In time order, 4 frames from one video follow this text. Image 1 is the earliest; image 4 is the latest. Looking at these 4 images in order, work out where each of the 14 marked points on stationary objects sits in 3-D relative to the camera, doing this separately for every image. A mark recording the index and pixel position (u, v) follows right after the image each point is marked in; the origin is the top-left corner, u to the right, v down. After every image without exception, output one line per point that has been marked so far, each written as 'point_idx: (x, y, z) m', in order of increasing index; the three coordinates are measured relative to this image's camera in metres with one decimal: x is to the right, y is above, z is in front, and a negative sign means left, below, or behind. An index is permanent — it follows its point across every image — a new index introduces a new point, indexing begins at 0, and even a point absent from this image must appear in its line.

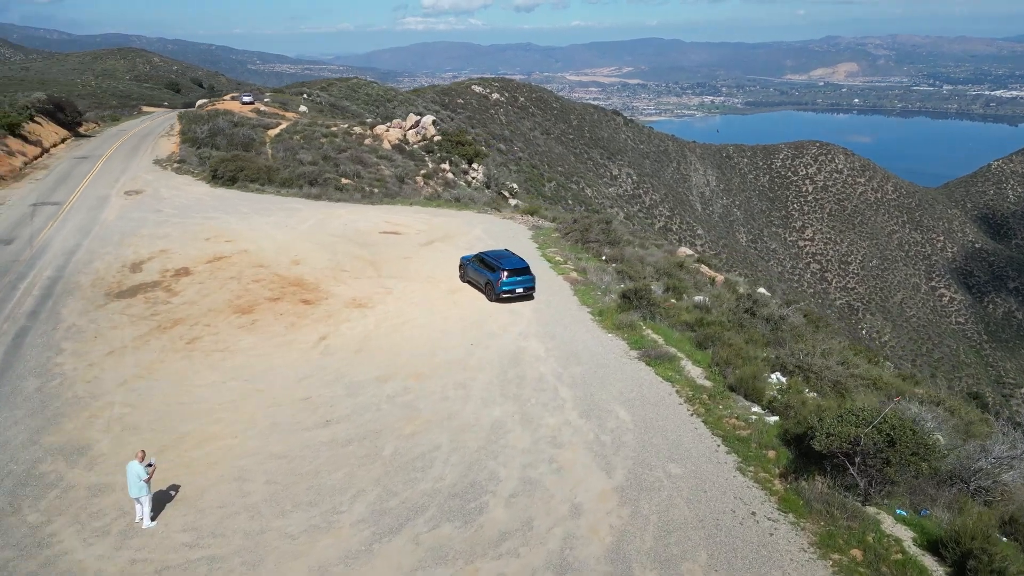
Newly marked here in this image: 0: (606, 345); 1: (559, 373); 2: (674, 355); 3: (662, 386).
0: (+2.0, -1.3, +16.5) m
1: (+0.9, -1.7, +15.0) m
2: (+3.4, -1.4, +15.8) m
3: (+2.9, -1.9, +14.5) m
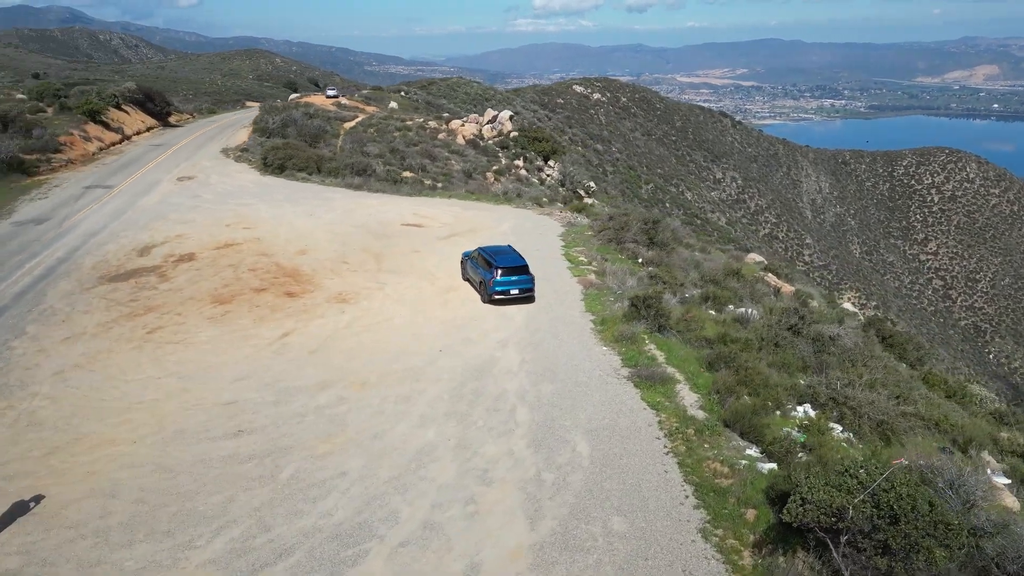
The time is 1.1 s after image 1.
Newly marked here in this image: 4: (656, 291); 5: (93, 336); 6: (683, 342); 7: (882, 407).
0: (+1.5, -1.4, +14.1) m
1: (+0.2, -1.8, +12.7) m
2: (+2.8, -1.6, +13.3) m
3: (+2.1, -2.0, +12.0) m
4: (+3.3, -0.4, +17.9) m
5: (-8.9, -1.0, +15.8) m
6: (+3.5, -1.1, +15.2) m
7: (+6.9, -2.2, +13.7) m
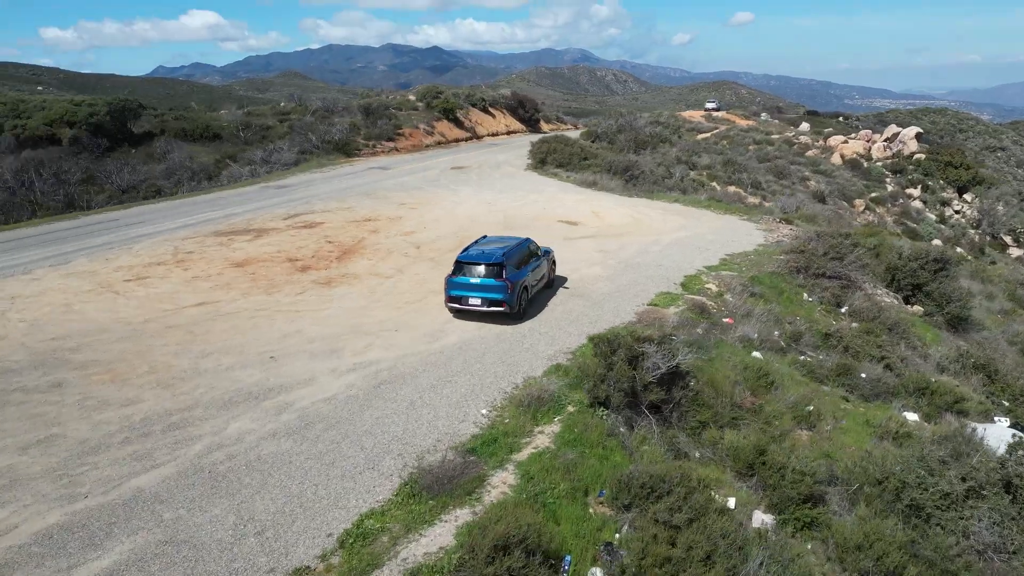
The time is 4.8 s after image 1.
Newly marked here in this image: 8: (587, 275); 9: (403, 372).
0: (-0.9, -1.5, +8.0) m
1: (-2.8, -1.5, +7.6) m
2: (-0.3, -1.8, +6.6) m
3: (-1.7, -2.0, +6.0) m
4: (+2.7, -1.1, +10.3) m
5: (-8.5, +0.2, +15.1) m
6: (+1.4, -1.6, +7.9) m
7: (+3.2, -3.0, +4.8) m
8: (+1.4, +0.3, +14.3) m
9: (-1.3, -1.1, +9.4) m
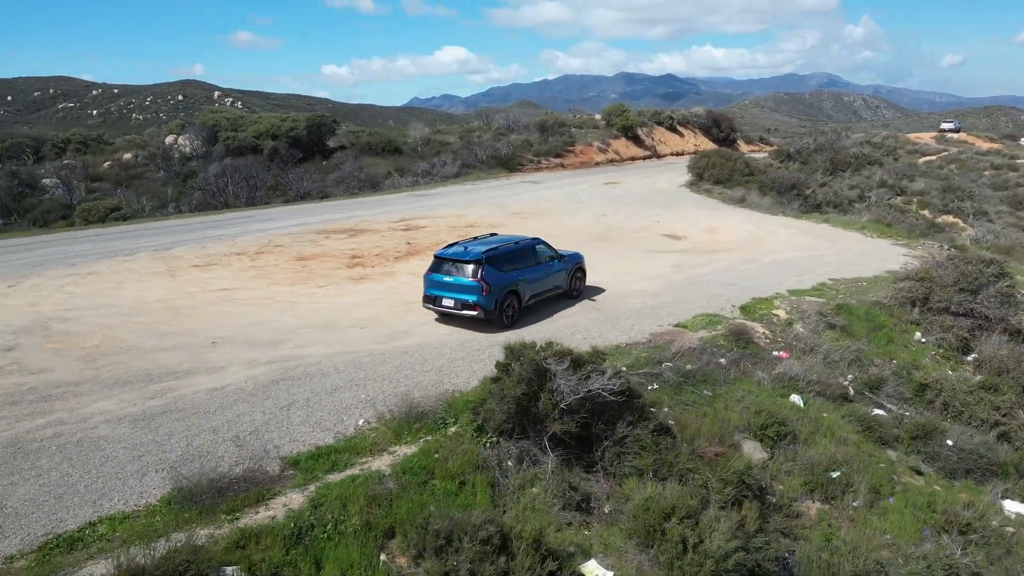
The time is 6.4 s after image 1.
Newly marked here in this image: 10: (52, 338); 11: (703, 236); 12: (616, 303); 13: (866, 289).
0: (-2.1, -1.3, +7.0) m
1: (-4.1, -1.2, +7.1) m
2: (-2.0, -1.6, +5.4) m
3: (-3.5, -1.7, +5.2) m
4: (+2.0, -1.3, +8.1) m
5: (-7.3, +0.6, +16.0) m
6: (0.0, -1.6, +6.2) m
7: (+0.8, -3.0, +2.7) m
8: (+2.0, 0.0, +12.3) m
9: (-2.1, -0.9, +8.4) m
10: (-5.9, -0.7, +9.7) m
11: (+4.7, +1.3, +18.0) m
12: (+1.6, -0.2, +11.3) m
13: (+6.0, 0.0, +12.5) m
